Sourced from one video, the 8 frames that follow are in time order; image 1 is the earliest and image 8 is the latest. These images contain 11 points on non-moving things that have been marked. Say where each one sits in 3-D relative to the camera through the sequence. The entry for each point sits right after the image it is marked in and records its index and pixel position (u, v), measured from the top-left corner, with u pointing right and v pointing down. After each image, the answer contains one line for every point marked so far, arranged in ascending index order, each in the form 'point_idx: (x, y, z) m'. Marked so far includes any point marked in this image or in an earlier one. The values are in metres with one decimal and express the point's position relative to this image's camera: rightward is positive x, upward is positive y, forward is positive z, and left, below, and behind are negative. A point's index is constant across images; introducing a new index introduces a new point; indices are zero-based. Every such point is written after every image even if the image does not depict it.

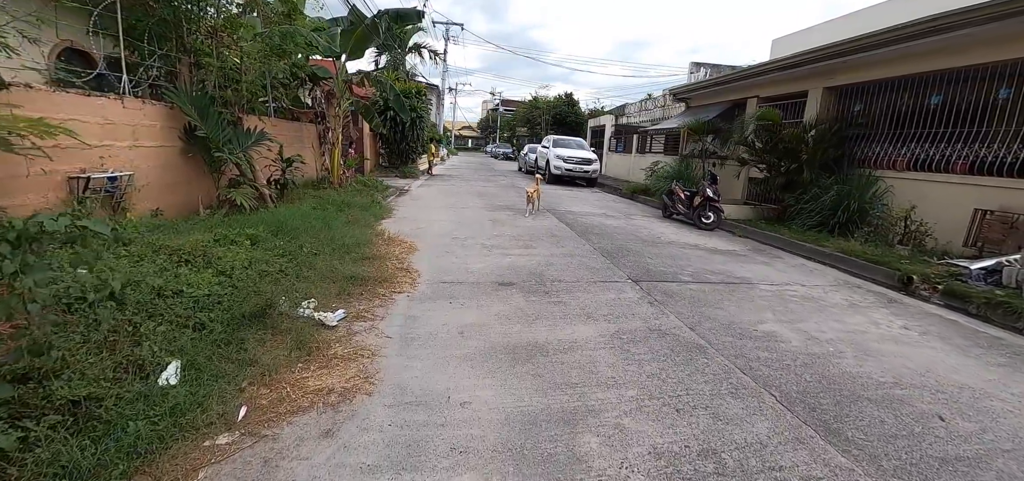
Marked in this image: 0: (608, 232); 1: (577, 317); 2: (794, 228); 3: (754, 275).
0: (+1.8, +0.2, +8.1) m
1: (+0.6, -0.7, +4.0) m
2: (+5.6, +0.2, +8.9) m
3: (+3.3, -0.5, +6.0) m
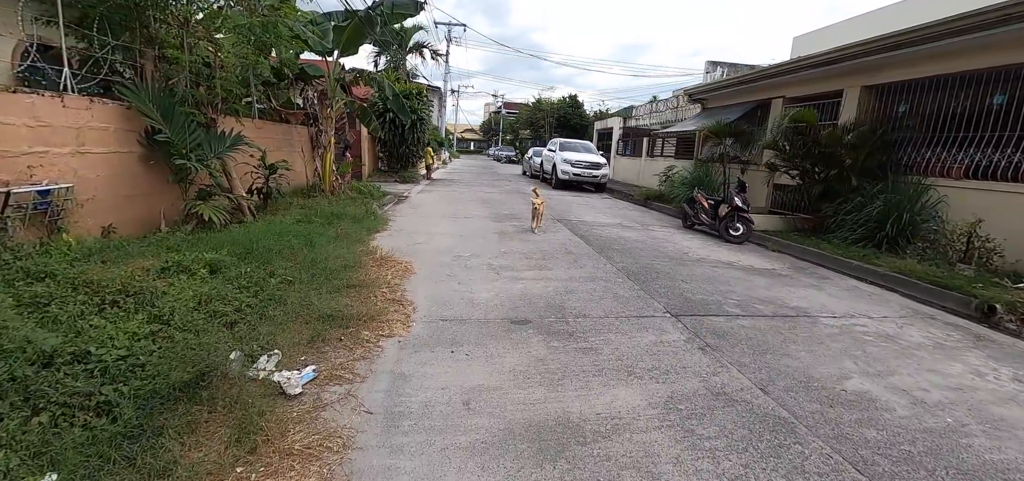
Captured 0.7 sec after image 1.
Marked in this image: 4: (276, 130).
0: (+1.9, -0.1, +7.2) m
1: (+0.7, -0.9, +3.1) m
2: (+5.8, 0.0, +8.0) m
3: (+3.4, -0.7, +5.1) m
4: (-4.7, +2.2, +8.8) m
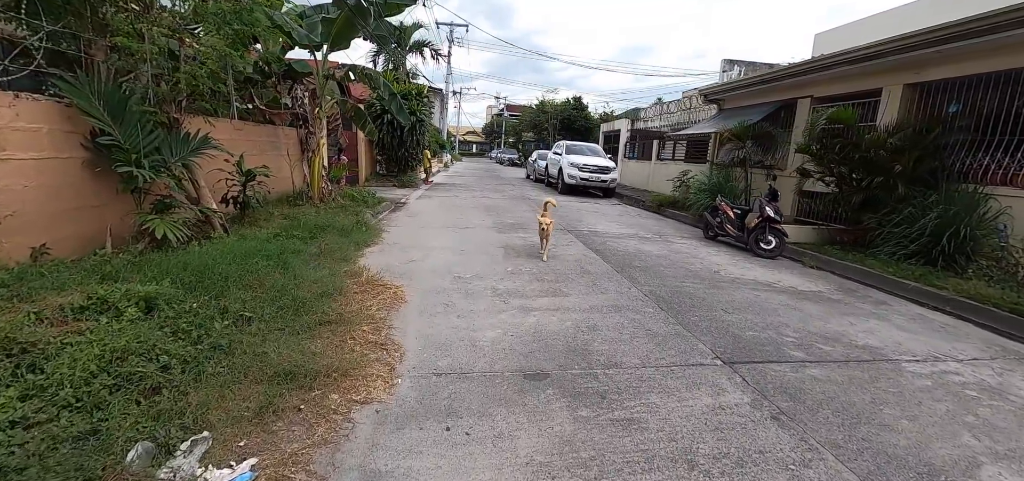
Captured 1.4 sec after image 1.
0: (+2.0, -0.4, +6.4) m
1: (+0.8, -1.1, +2.2) m
2: (+5.9, -0.3, +7.1) m
3: (+3.5, -1.0, +4.2) m
4: (-4.5, +2.0, +8.0) m
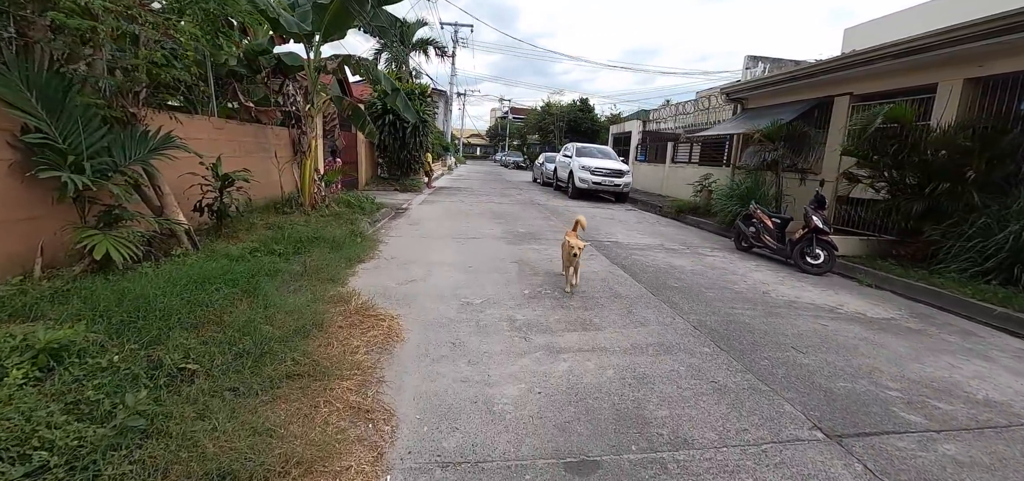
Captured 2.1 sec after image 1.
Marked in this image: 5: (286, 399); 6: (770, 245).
0: (+2.2, -0.5, +5.5) m
1: (+1.0, -1.3, +1.4) m
2: (+6.1, -0.5, +6.2) m
3: (+3.7, -1.2, +3.3) m
4: (-4.3, +1.8, +7.2) m
5: (-1.3, -0.9, +2.5) m
6: (+4.4, -0.1, +7.5) m
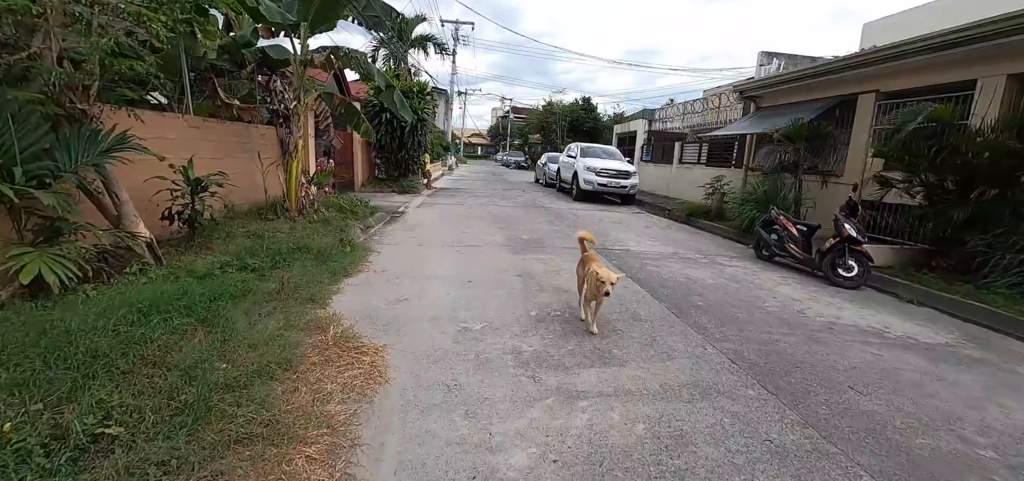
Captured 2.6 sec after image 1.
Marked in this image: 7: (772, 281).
0: (+2.3, -0.7, +4.9) m
1: (+1.0, -1.5, +0.8) m
2: (+6.1, -0.6, +5.6) m
3: (+3.7, -1.3, +2.7) m
4: (-4.3, +1.6, +6.6) m
5: (-1.2, -1.0, +2.0) m
6: (+4.4, -0.2, +6.9) m
7: (+3.6, -0.6, +6.1) m
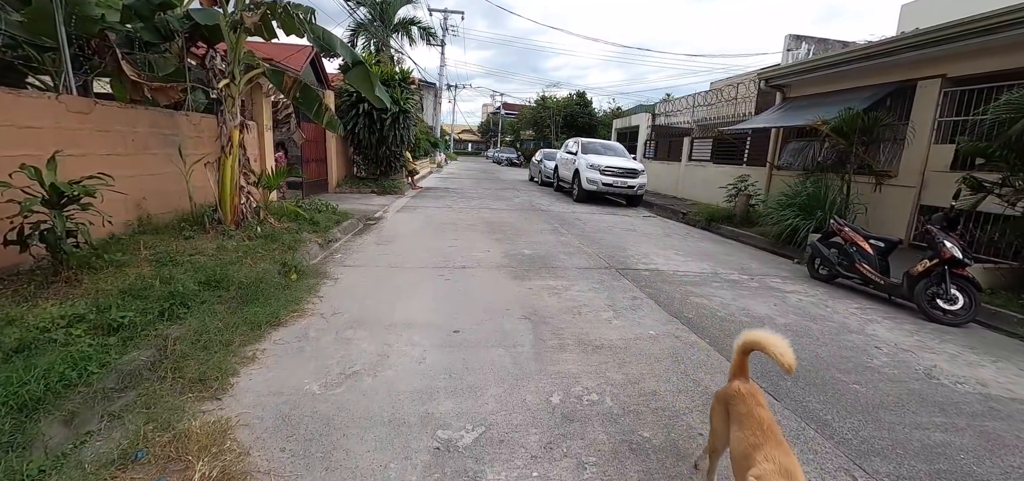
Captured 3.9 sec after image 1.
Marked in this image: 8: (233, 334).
0: (+2.3, -0.9, +3.4) m
1: (+1.1, -1.7, -0.7) m
2: (+6.2, -0.9, +4.2) m
3: (+3.8, -1.6, +1.3) m
4: (-4.3, +1.4, +5.0) m
5: (-1.1, -1.3, +0.4) m
6: (+4.4, -0.5, +5.5) m
7: (+3.6, -0.8, +4.7) m
8: (-2.0, -0.7, +3.1) m
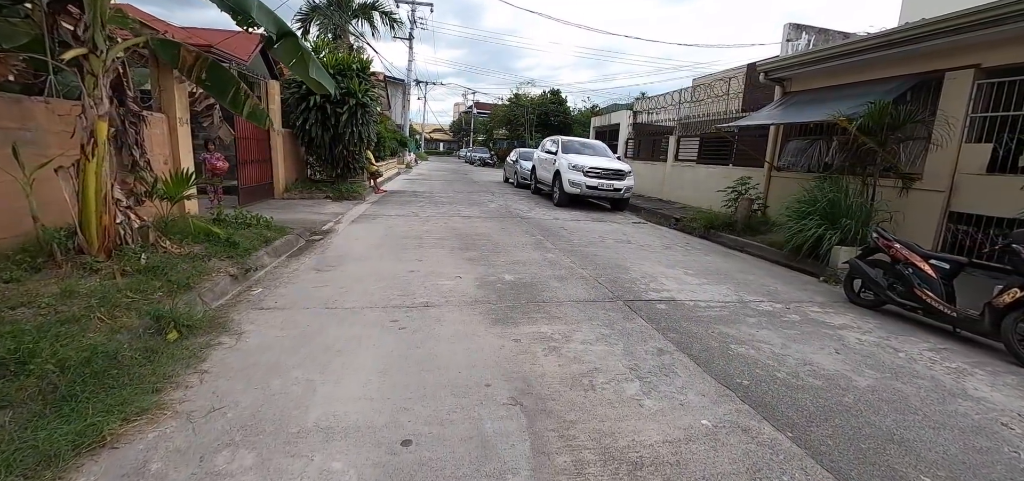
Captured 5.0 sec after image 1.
0: (+2.2, -1.2, +2.3) m
1: (+1.3, -2.0, -1.9) m
2: (+6.0, -1.1, +3.3) m
3: (+3.9, -1.8, +0.2) m
4: (-4.4, +1.1, +3.4) m
5: (-1.0, -1.6, -0.9) m
6: (+4.2, -0.7, +4.4) m
7: (+3.5, -1.0, +3.6) m
8: (-2.0, -1.0, +1.7) m
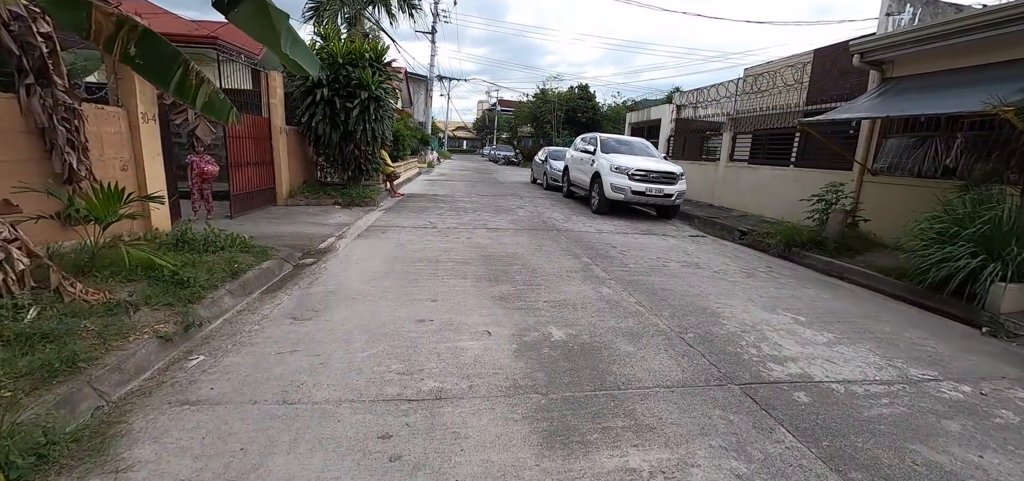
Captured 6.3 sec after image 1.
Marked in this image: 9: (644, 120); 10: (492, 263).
0: (+2.5, -1.5, +0.7) m
1: (+1.4, -2.4, -3.4) m
2: (+6.3, -1.5, +1.5) m
3: (+4.0, -2.2, -1.4) m
4: (-4.1, +0.8, +2.2) m
5: (-0.9, -2.0, -2.3) m
6: (+4.6, -1.0, +2.8) m
7: (+3.8, -1.4, +2.0) m
8: (-1.8, -1.3, +0.4) m
9: (+5.4, +5.0, +18.3) m
10: (-0.3, -0.3, +5.6) m
